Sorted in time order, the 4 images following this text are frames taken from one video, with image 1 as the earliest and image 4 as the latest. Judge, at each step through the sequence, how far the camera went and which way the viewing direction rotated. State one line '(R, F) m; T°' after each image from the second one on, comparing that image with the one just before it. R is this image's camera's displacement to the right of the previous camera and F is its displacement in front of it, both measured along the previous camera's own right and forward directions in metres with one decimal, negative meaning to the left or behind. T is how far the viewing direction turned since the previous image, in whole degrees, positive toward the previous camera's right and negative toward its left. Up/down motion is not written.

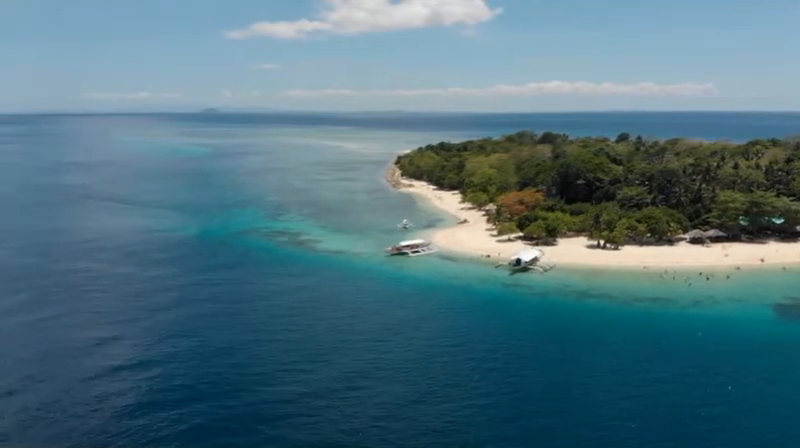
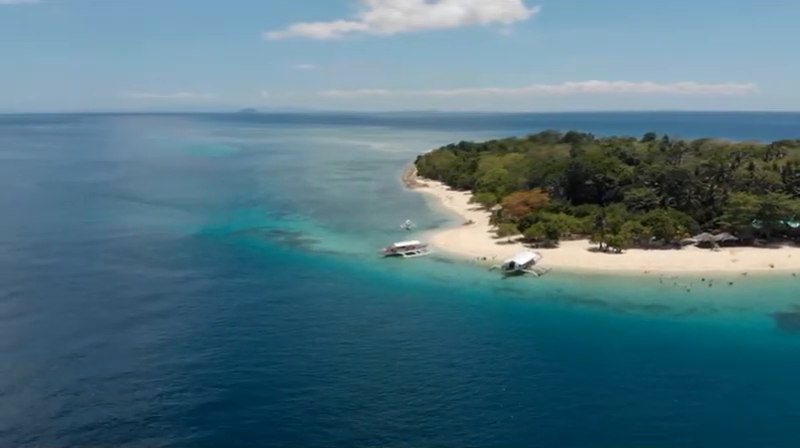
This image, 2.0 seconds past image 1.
(+2.9, +1.3) m; -3°
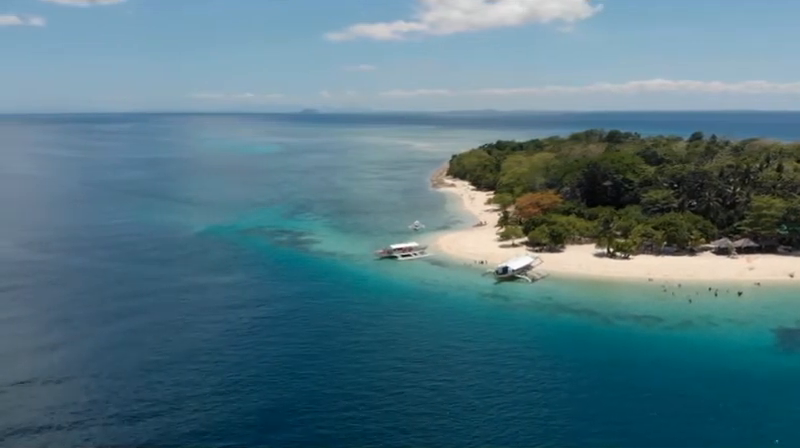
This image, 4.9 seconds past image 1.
(+4.2, +1.9) m; -4°
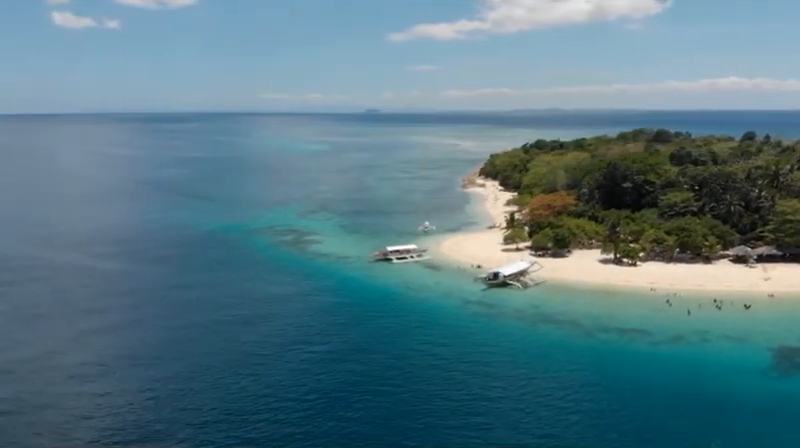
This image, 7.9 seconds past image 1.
(+4.3, +1.9) m; -5°
